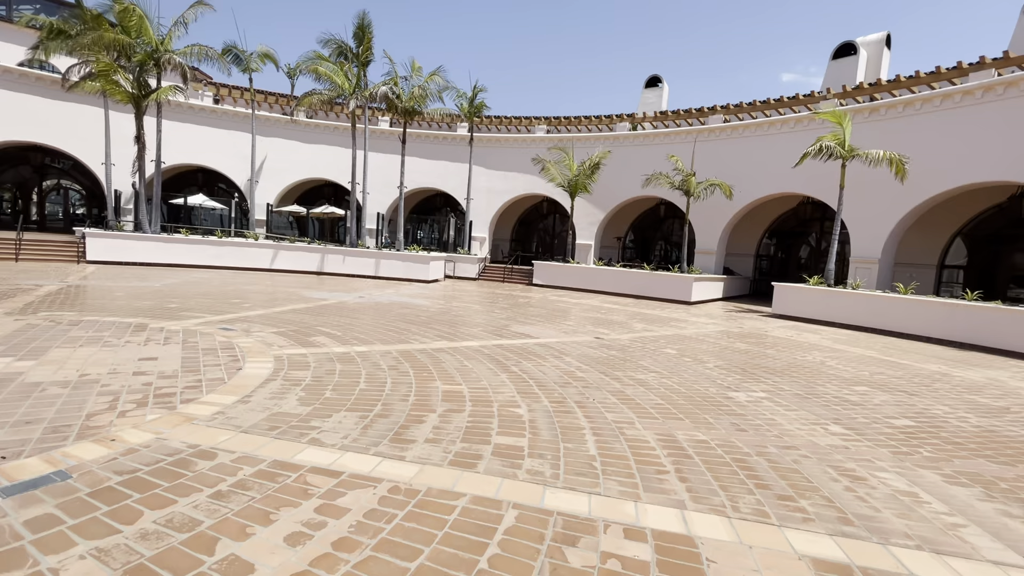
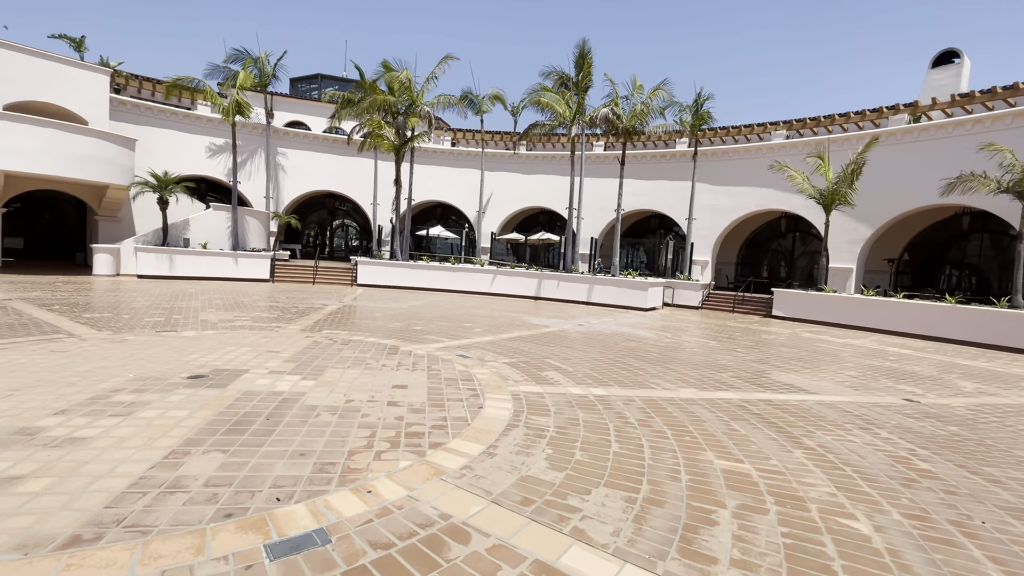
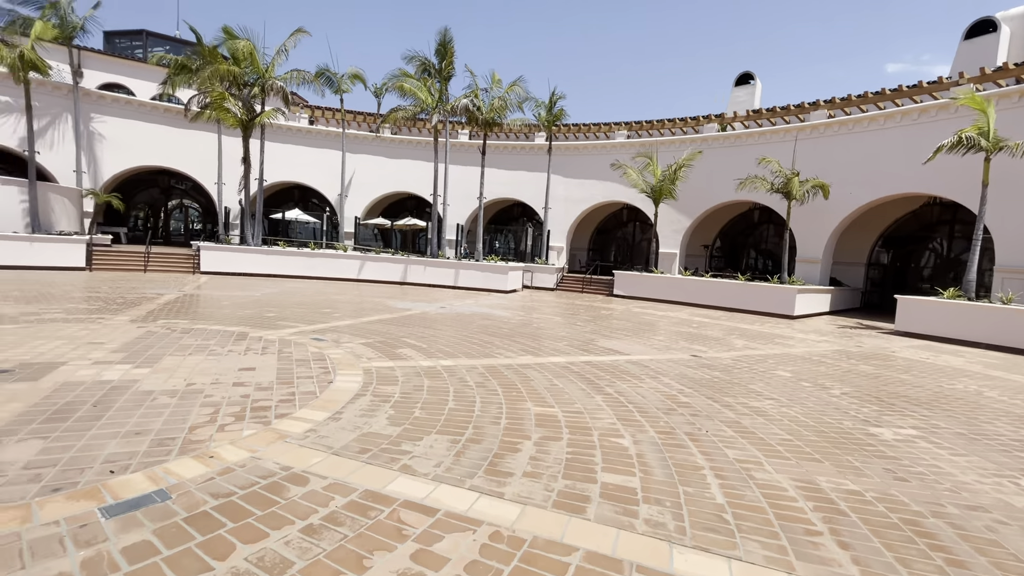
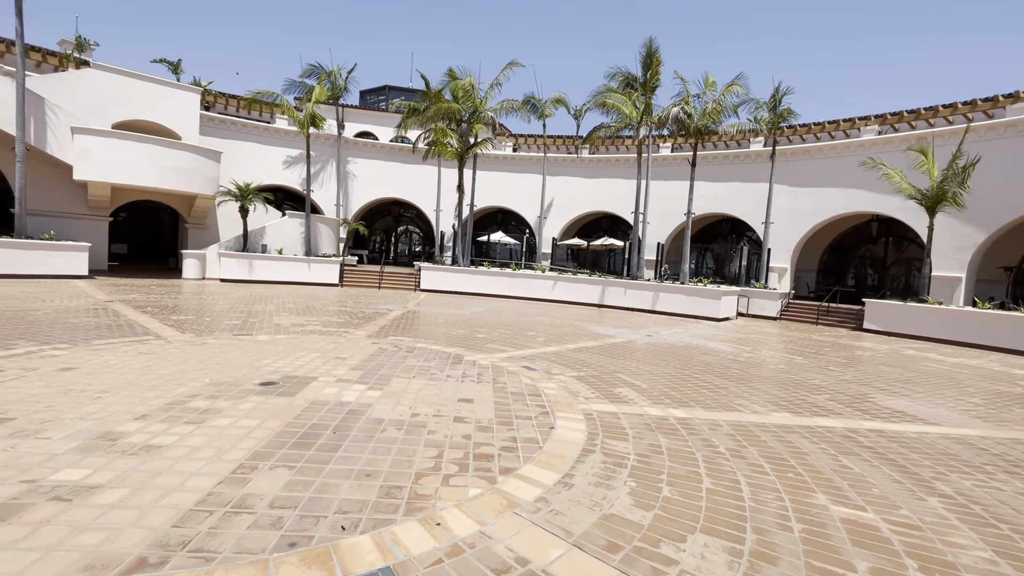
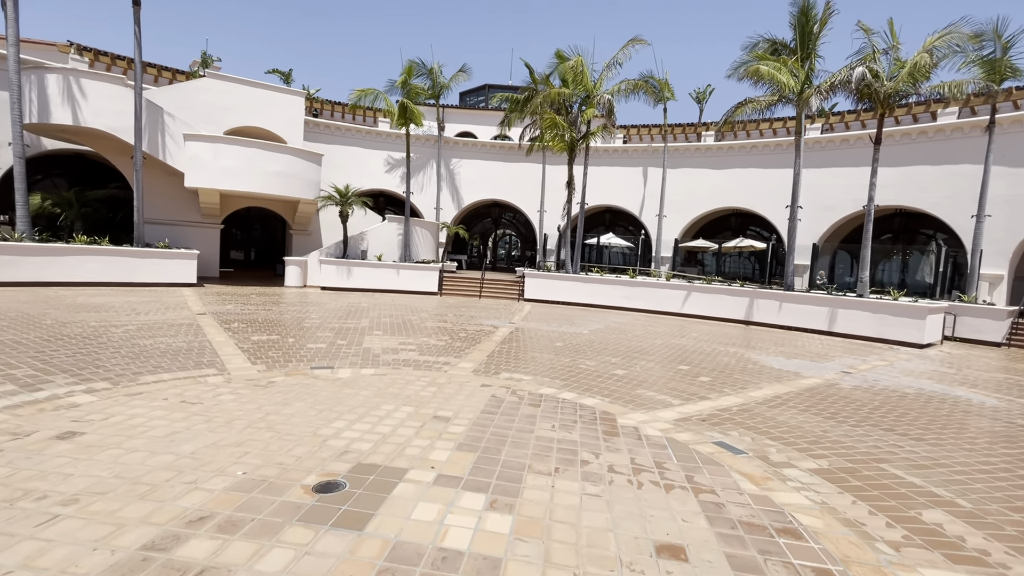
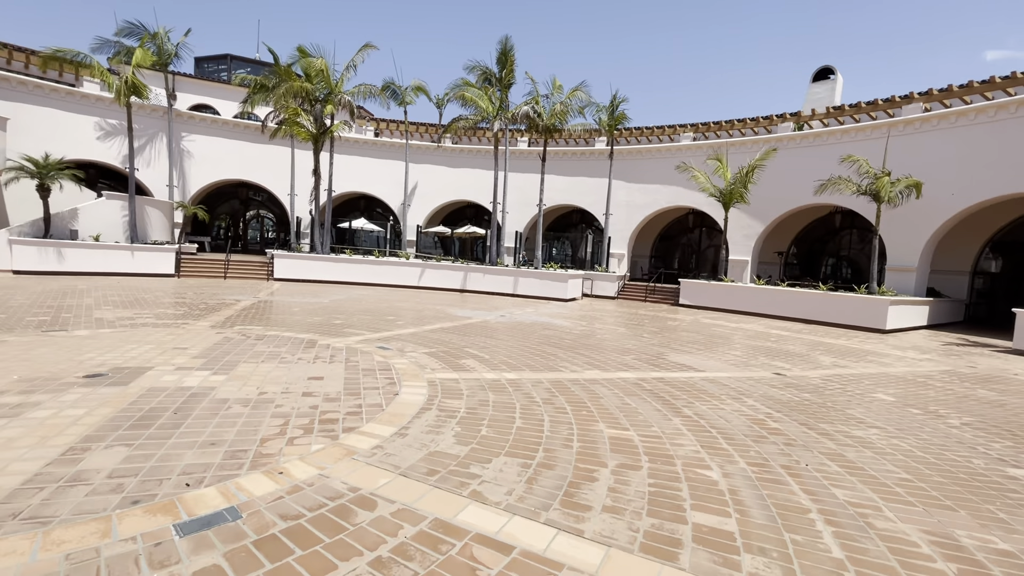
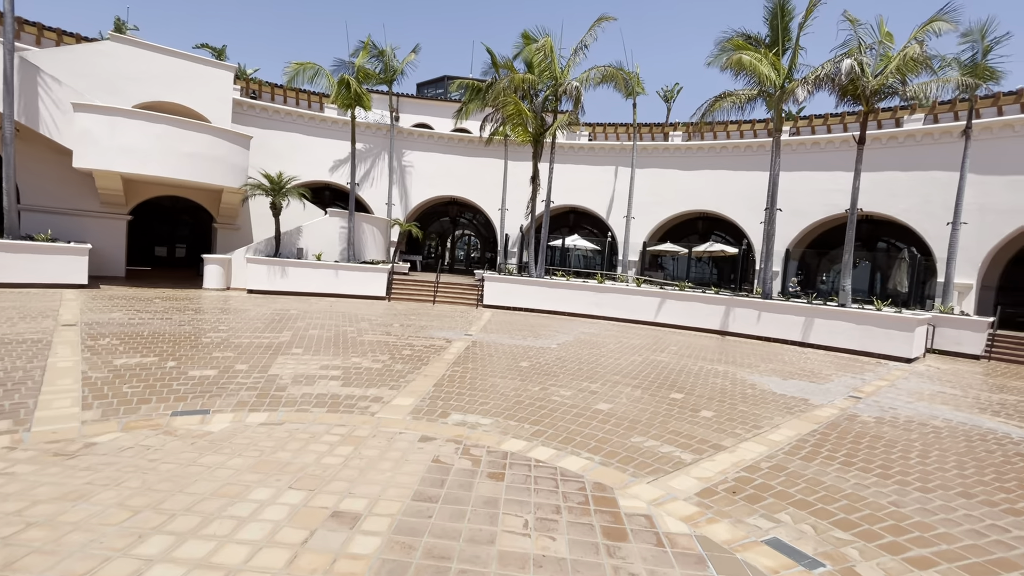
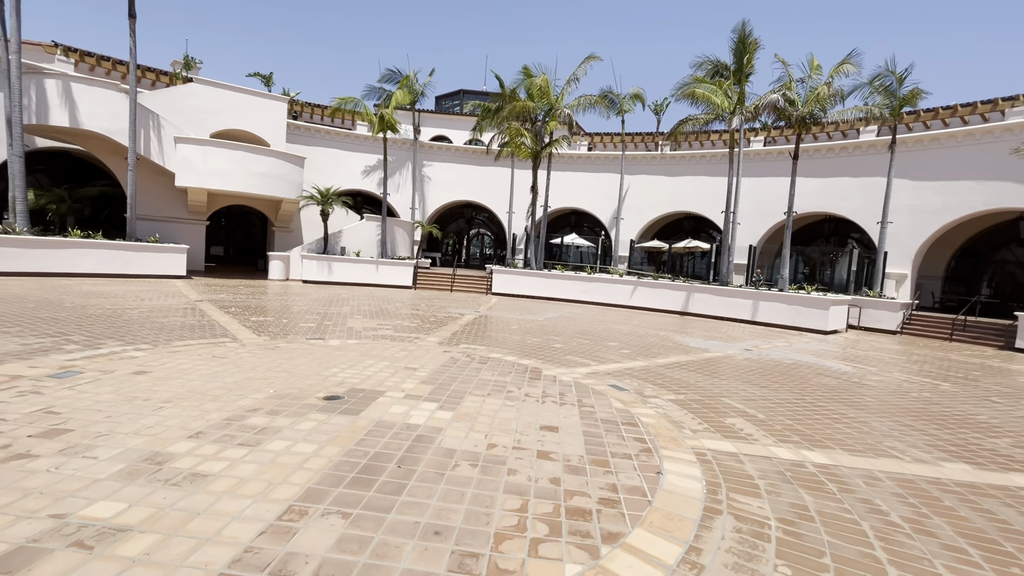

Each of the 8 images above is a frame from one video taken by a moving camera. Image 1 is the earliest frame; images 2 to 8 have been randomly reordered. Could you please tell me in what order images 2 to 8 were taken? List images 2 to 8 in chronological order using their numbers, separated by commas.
3, 6, 2, 4, 8, 5, 7
